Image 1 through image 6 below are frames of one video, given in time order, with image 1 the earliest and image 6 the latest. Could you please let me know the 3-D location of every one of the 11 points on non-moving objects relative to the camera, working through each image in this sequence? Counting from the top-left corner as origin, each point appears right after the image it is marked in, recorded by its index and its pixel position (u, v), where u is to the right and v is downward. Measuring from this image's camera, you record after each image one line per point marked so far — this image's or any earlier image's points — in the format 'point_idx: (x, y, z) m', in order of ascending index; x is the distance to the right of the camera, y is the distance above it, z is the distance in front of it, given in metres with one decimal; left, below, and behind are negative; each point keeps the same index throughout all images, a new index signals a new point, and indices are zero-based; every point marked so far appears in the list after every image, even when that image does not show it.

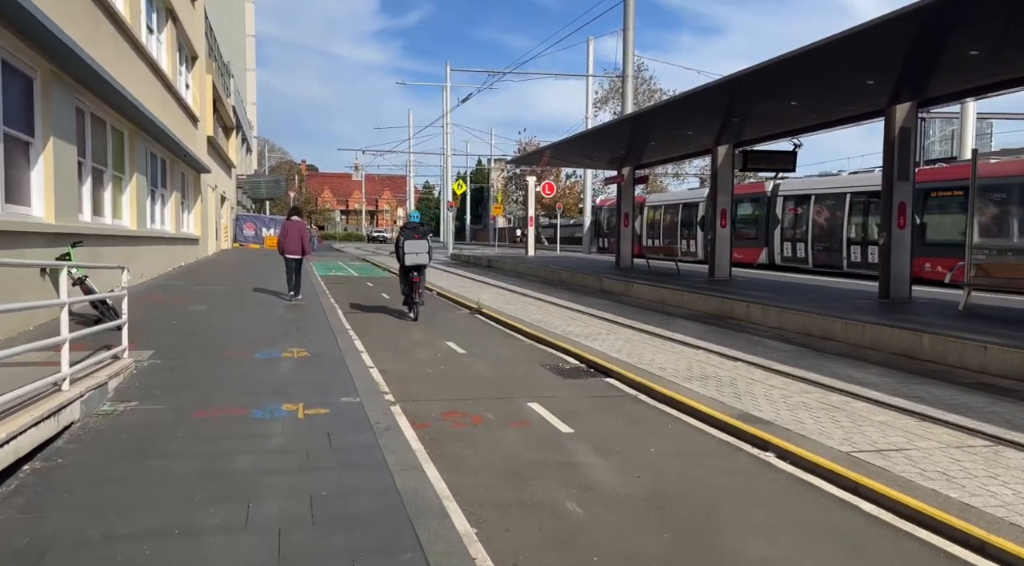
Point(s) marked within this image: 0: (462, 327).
0: (-0.8, -0.7, +11.8) m
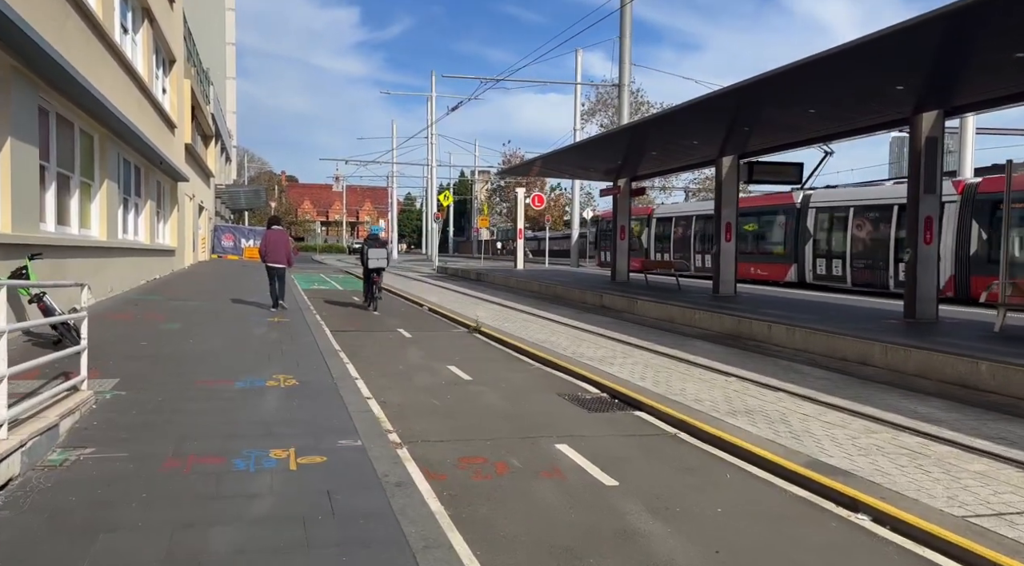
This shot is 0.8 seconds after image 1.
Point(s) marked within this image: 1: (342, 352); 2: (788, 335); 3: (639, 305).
0: (-0.7, -1.0, +10.8) m
1: (-2.3, -0.9, +10.1) m
2: (+3.9, -0.7, +10.6) m
3: (+2.6, -0.4, +15.2) m
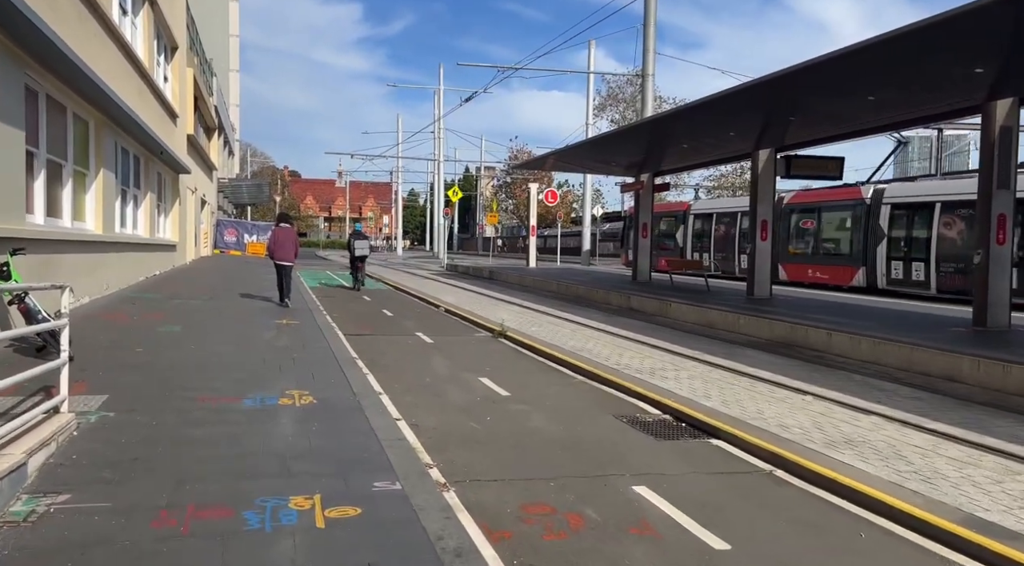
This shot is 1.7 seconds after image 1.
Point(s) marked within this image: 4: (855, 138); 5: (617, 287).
0: (-0.3, -1.0, +9.8) m
1: (-1.9, -0.9, +9.1) m
2: (+4.4, -0.8, +9.5) m
3: (+3.1, -0.5, +14.2) m
4: (+7.3, +3.1, +15.4) m
5: (+2.7, -0.1, +19.1) m
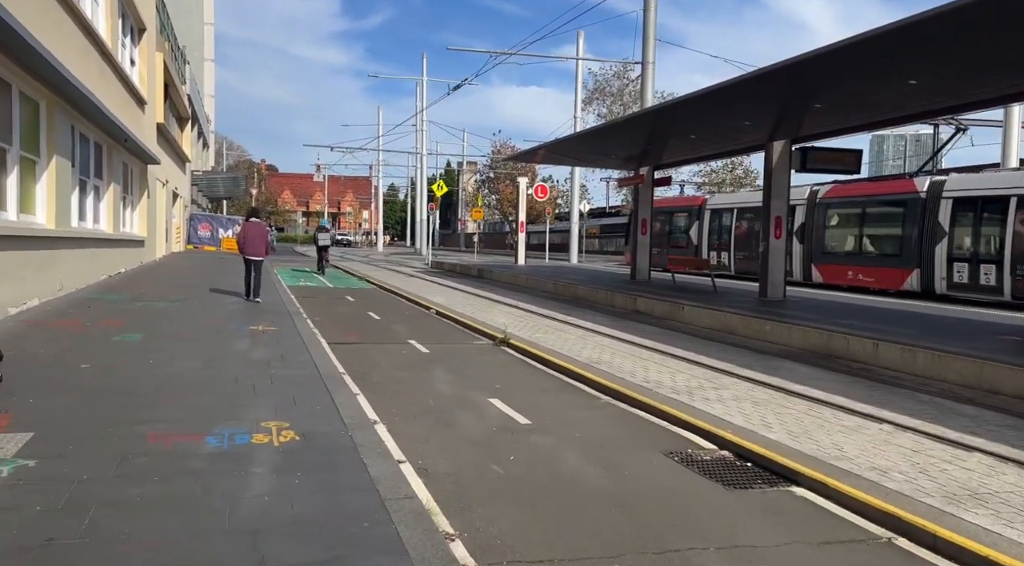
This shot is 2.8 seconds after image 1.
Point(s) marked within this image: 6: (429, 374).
0: (-0.2, -1.0, +8.6) m
1: (-1.8, -1.0, +7.9) m
2: (+4.5, -0.9, +8.5) m
3: (+3.0, -0.5, +13.1) m
4: (+7.2, +3.1, +14.4) m
5: (+2.6, -0.1, +18.0) m
6: (-0.9, -1.0, +8.4) m
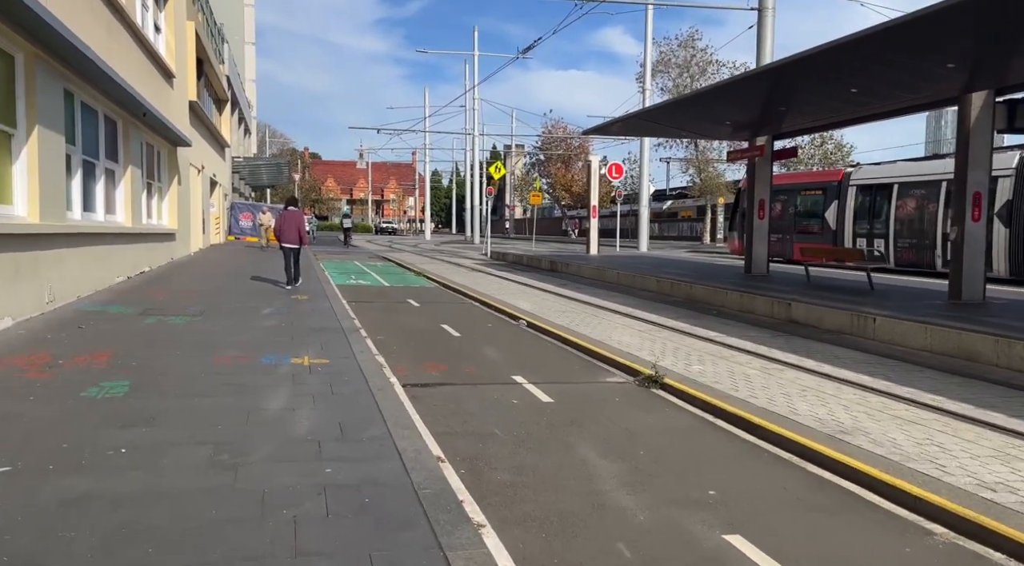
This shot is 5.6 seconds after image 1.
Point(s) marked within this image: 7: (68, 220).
0: (+1.2, -1.2, +5.3) m
1: (-0.4, -1.2, +4.6) m
2: (+5.9, -1.0, +4.9) m
3: (+4.7, -0.5, +9.5) m
4: (+8.9, +3.1, +10.6) m
5: (+4.5, -0.1, +14.5) m
6: (+0.5, -1.2, +5.1) m
7: (-6.6, +0.9, +11.0) m
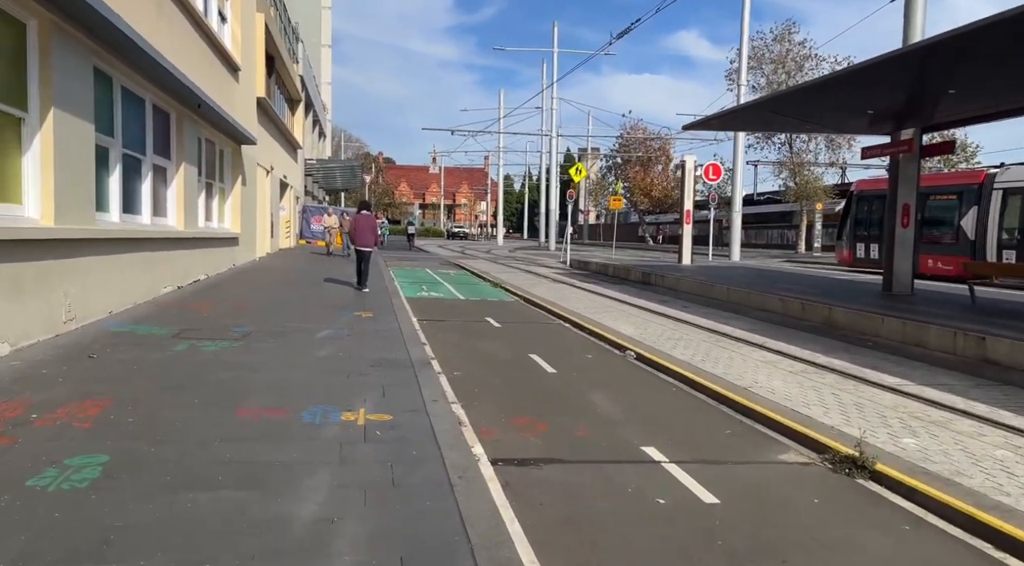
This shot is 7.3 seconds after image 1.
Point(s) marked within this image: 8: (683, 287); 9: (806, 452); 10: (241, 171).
0: (+2.0, -1.4, +3.0) m
1: (+0.3, -1.4, +2.5) m
2: (+6.6, -1.3, +2.1) m
3: (+5.8, -0.9, +6.9) m
4: (+10.2, +2.7, +7.5) m
5: (+6.1, -0.4, +11.8) m
6: (+1.2, -1.4, +2.8) m
7: (-5.3, +0.8, +9.5) m
8: (+4.0, -0.1, +17.1) m
9: (+2.1, -1.2, +5.4) m
10: (-7.1, +2.9, +19.1) m
